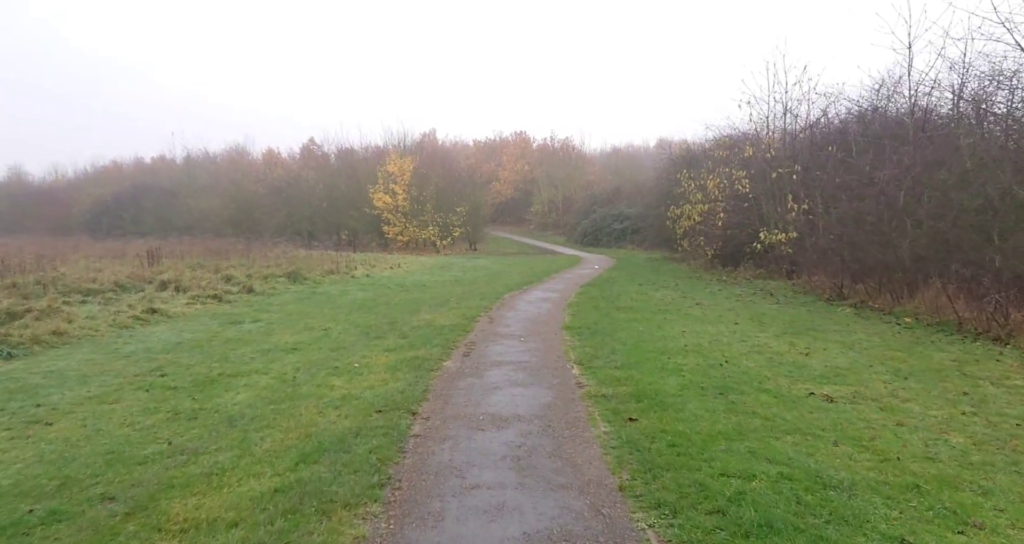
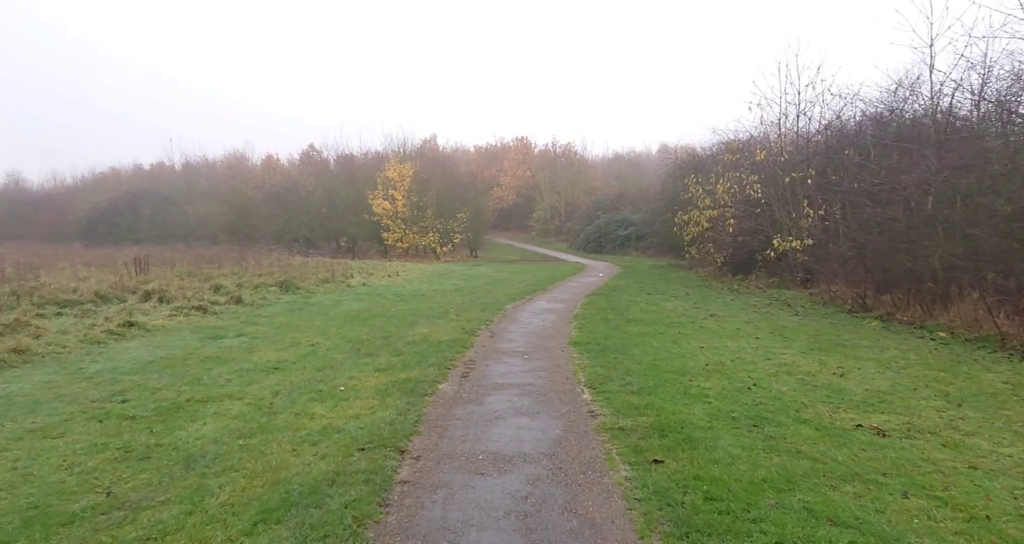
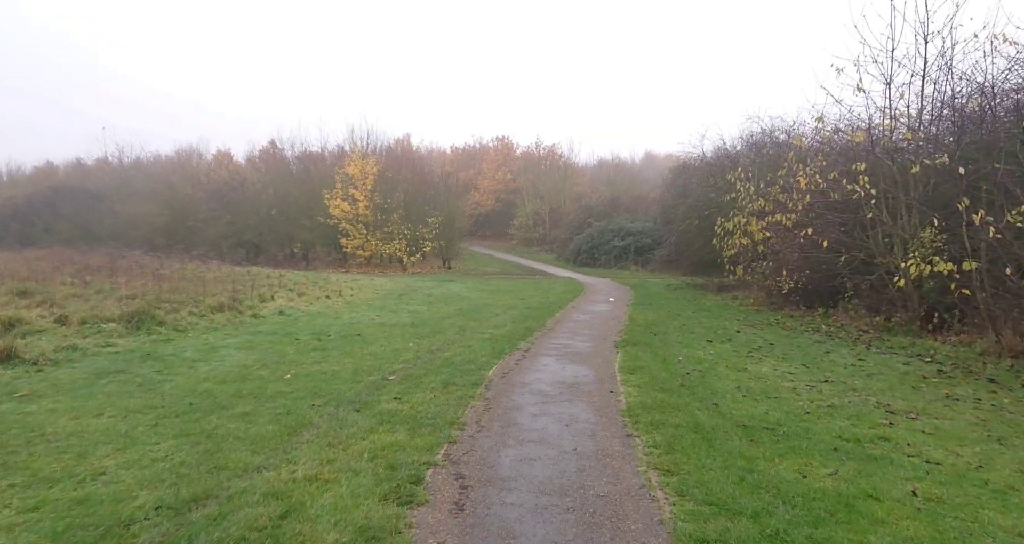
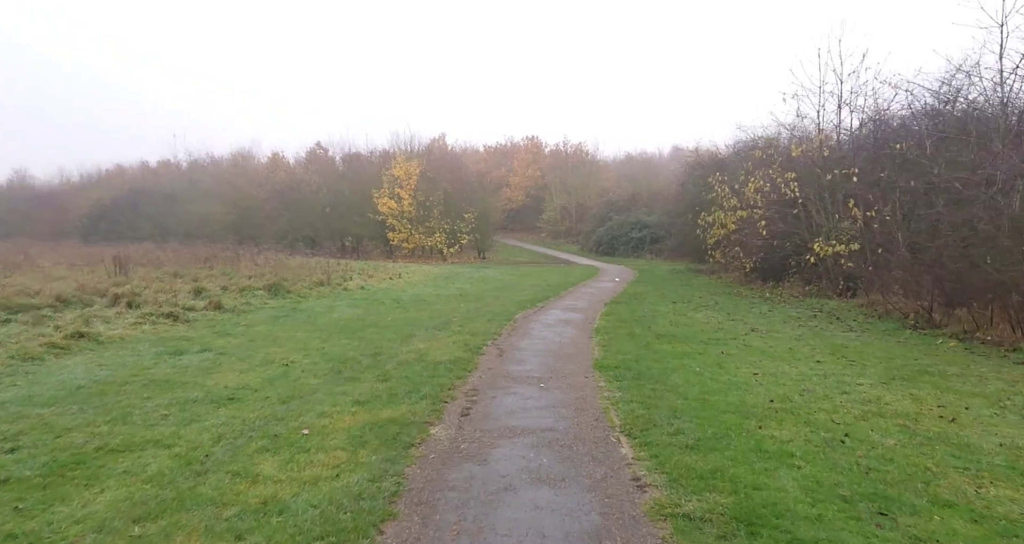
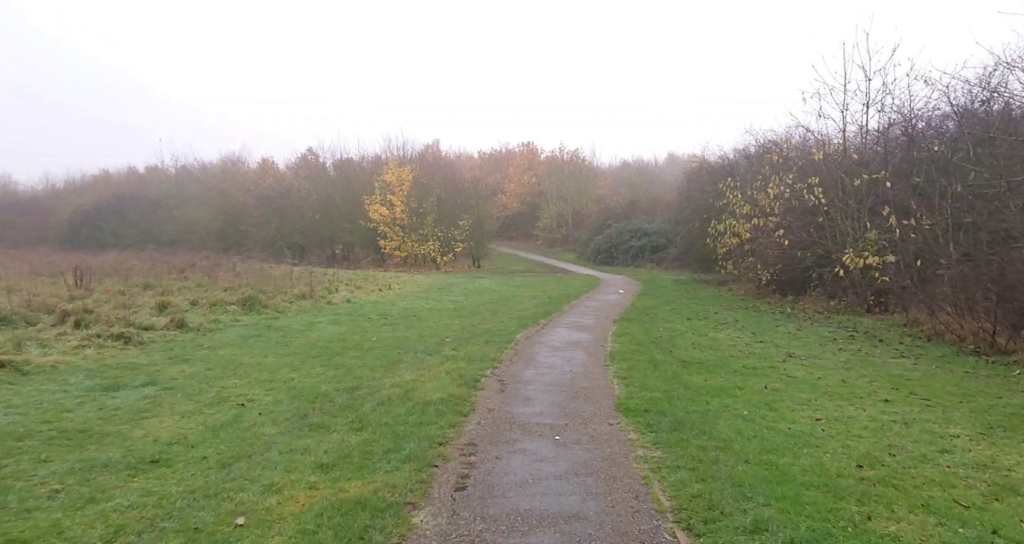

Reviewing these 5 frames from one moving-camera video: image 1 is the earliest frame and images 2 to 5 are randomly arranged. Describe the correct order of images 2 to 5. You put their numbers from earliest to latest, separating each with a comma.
2, 4, 5, 3
